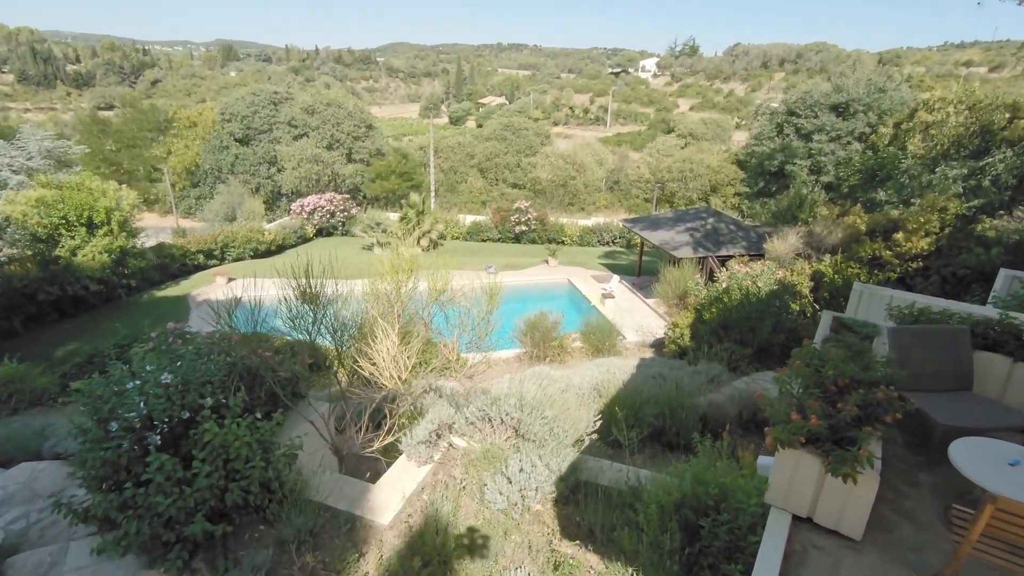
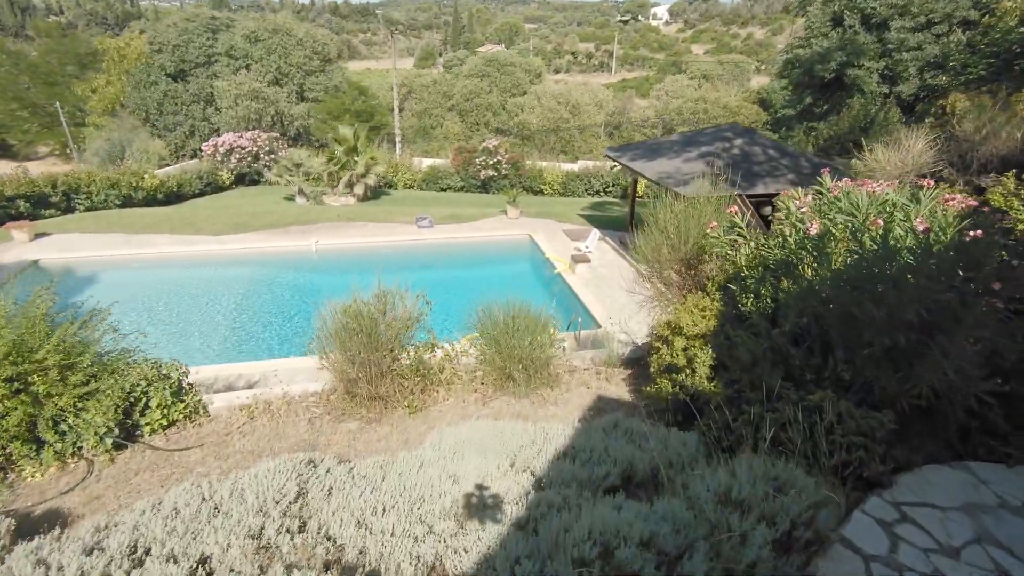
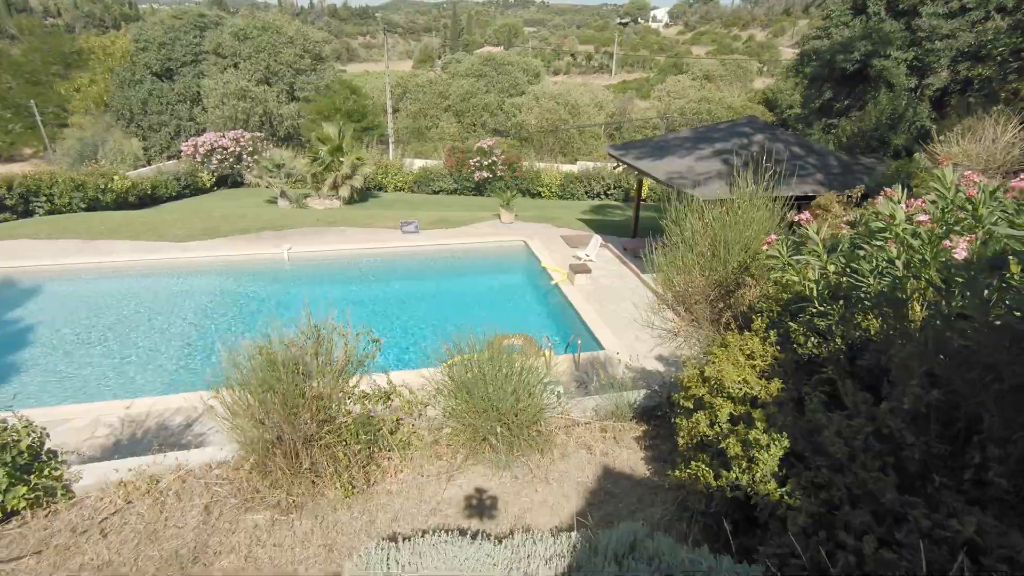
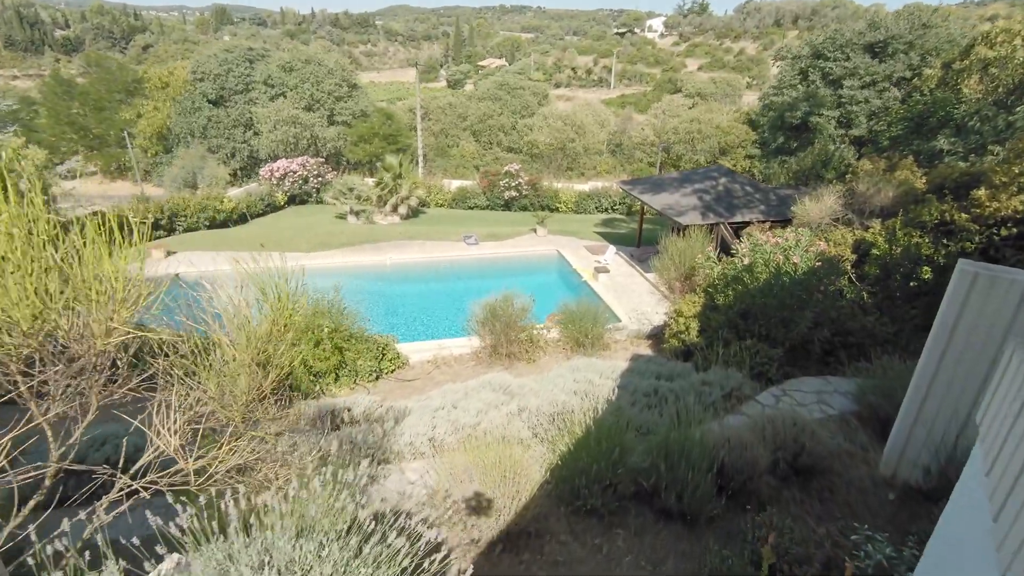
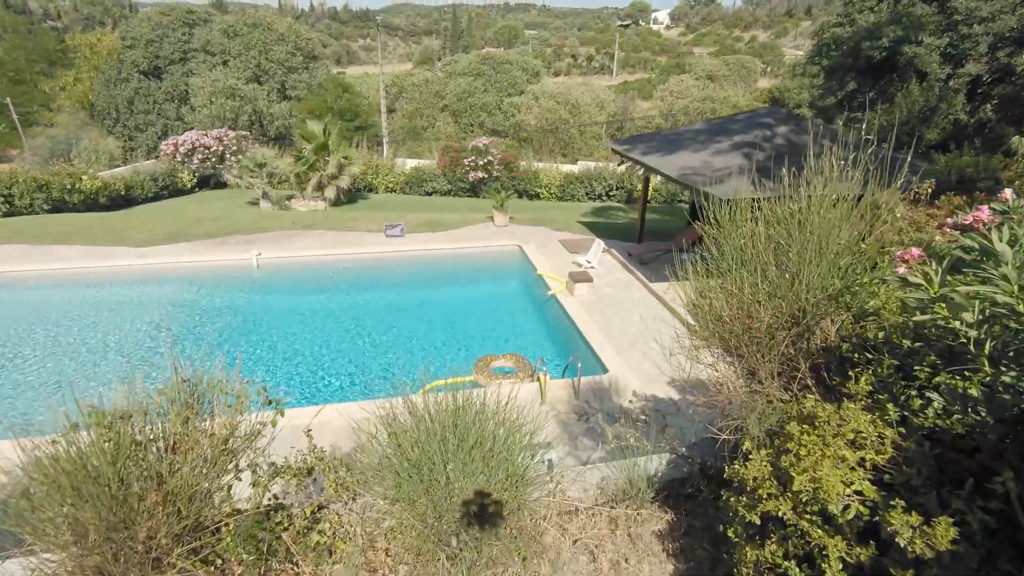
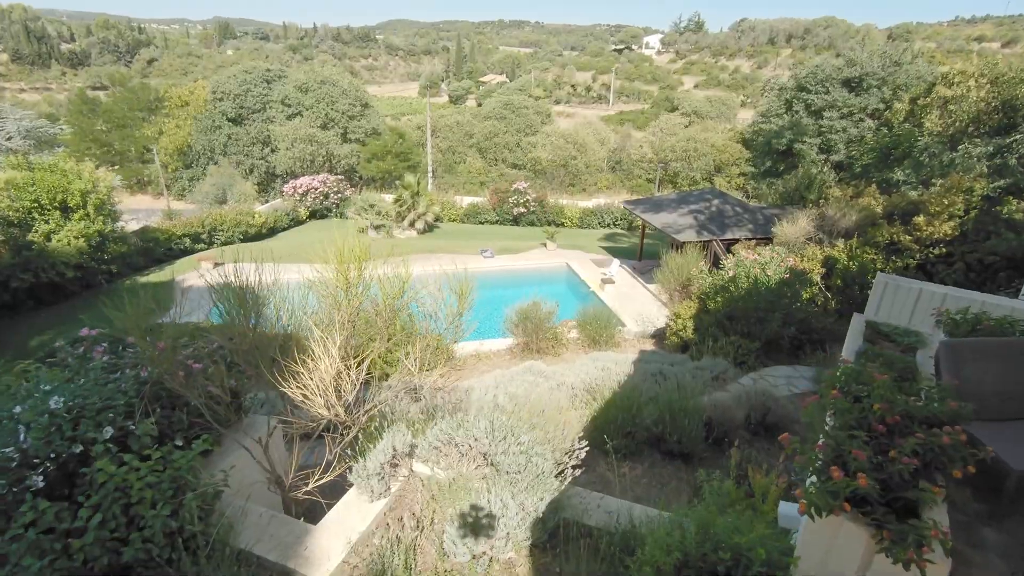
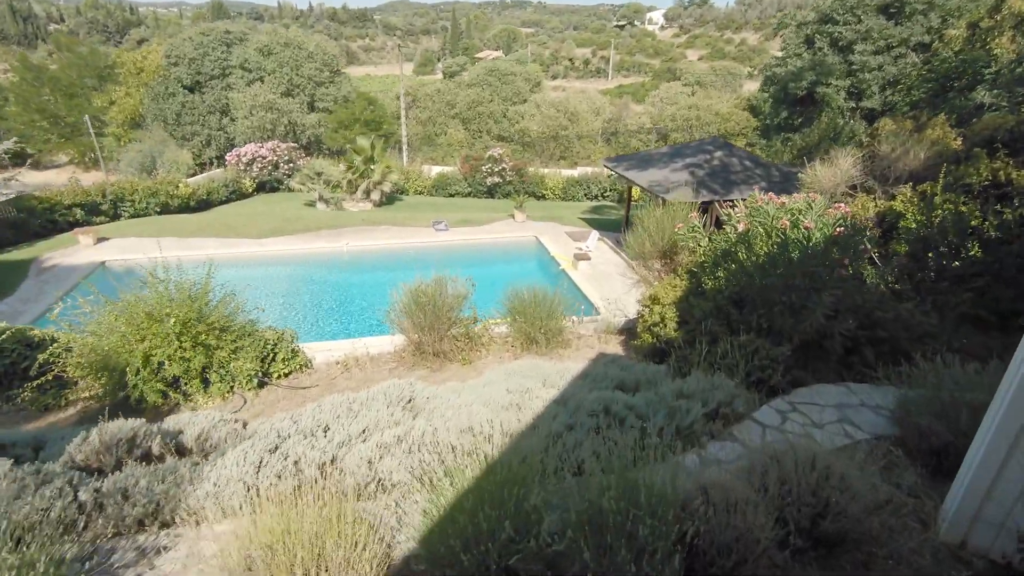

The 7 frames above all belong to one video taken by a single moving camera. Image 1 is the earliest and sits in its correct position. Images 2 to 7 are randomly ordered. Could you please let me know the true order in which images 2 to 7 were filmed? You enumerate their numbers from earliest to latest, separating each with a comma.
6, 4, 7, 2, 3, 5
